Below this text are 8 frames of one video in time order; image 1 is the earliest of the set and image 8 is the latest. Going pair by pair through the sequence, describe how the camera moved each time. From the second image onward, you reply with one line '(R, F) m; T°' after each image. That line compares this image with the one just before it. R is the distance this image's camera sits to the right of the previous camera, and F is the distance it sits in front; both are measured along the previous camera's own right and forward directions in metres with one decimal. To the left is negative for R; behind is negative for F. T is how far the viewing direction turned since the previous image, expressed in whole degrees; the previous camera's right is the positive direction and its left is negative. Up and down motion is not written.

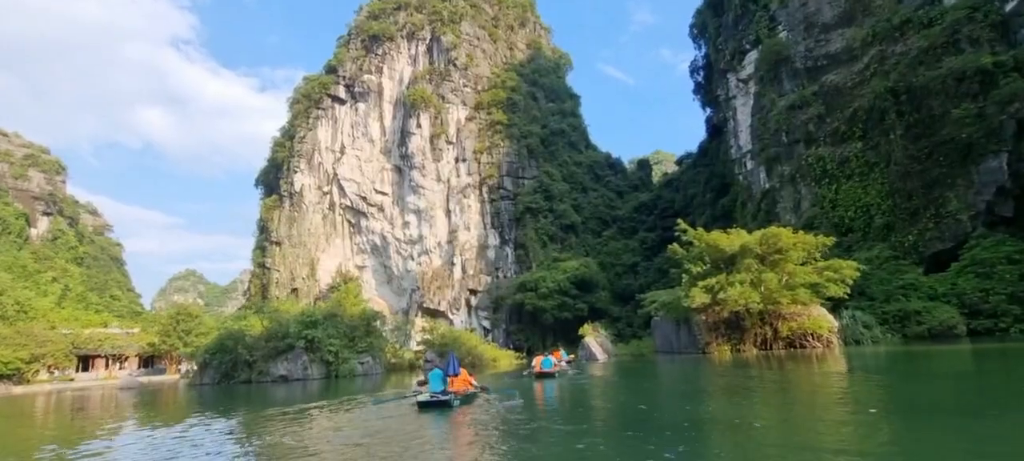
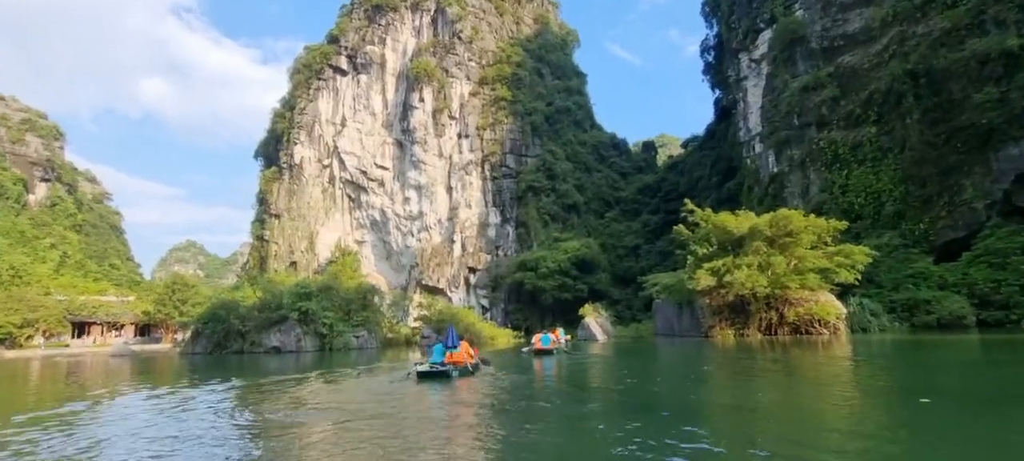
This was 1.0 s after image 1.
(0.0, +0.3) m; 0°
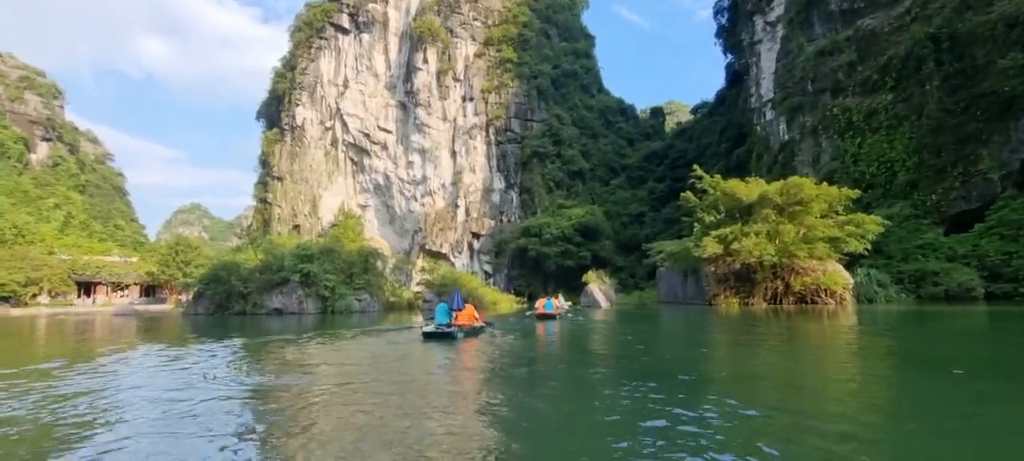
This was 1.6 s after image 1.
(0.0, +0.2) m; 0°
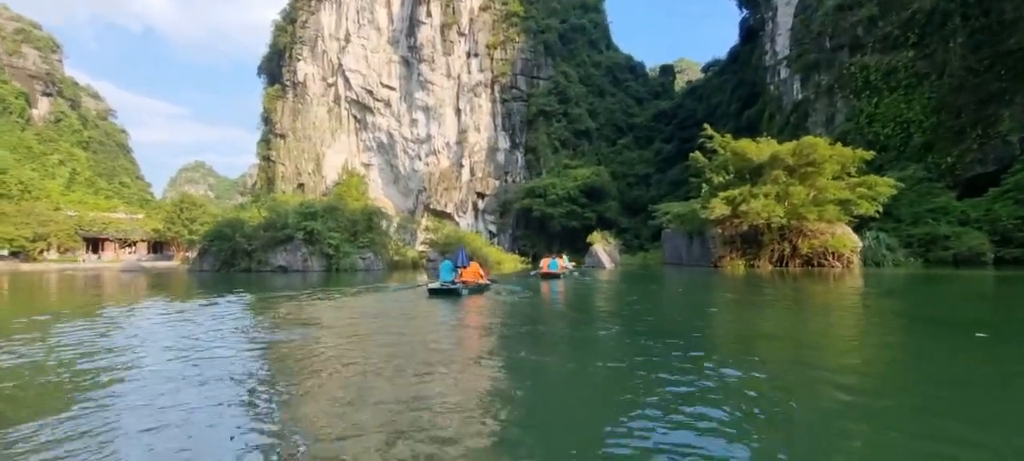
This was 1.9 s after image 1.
(0.0, +0.1) m; 0°
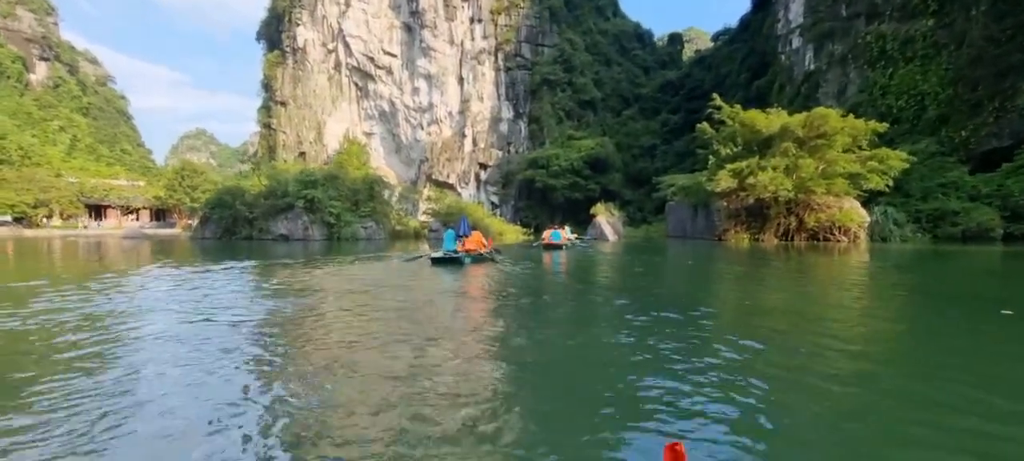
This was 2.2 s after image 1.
(0.0, +0.2) m; 0°
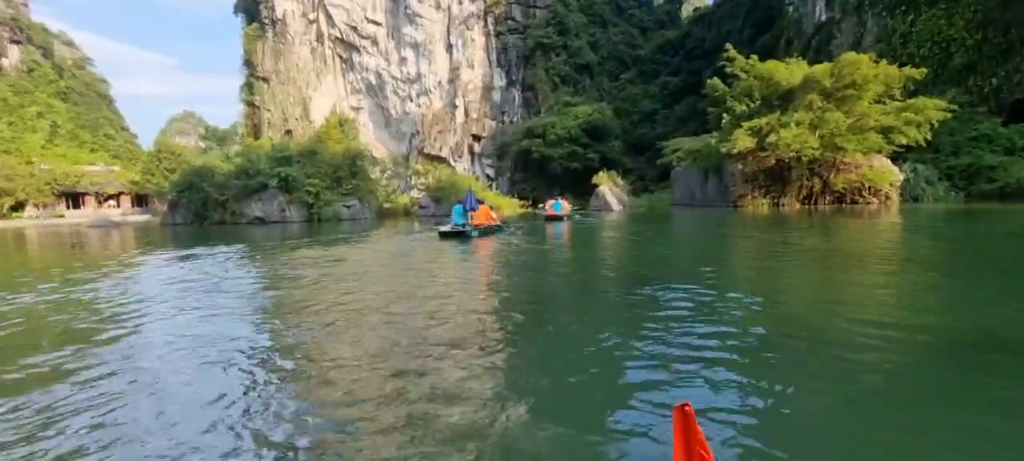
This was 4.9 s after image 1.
(0.0, +1.2) m; 0°
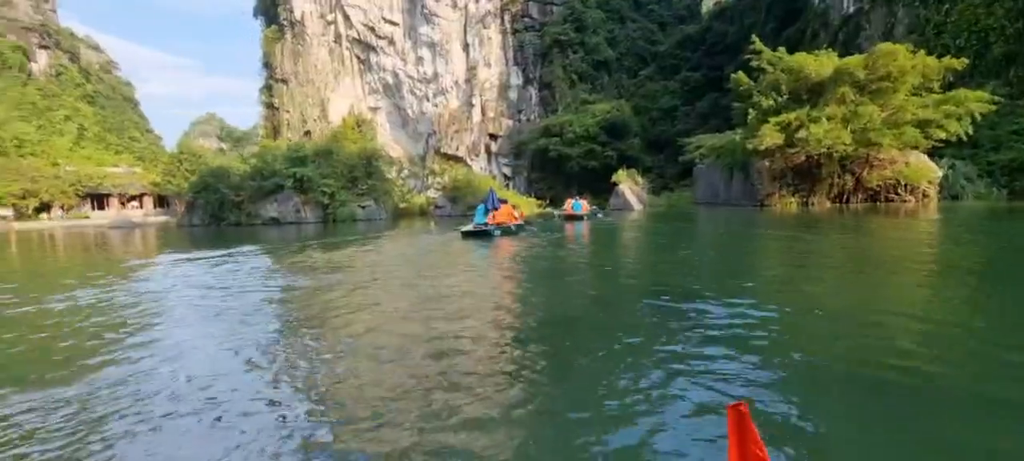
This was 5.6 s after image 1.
(0.0, +0.4) m; -2°
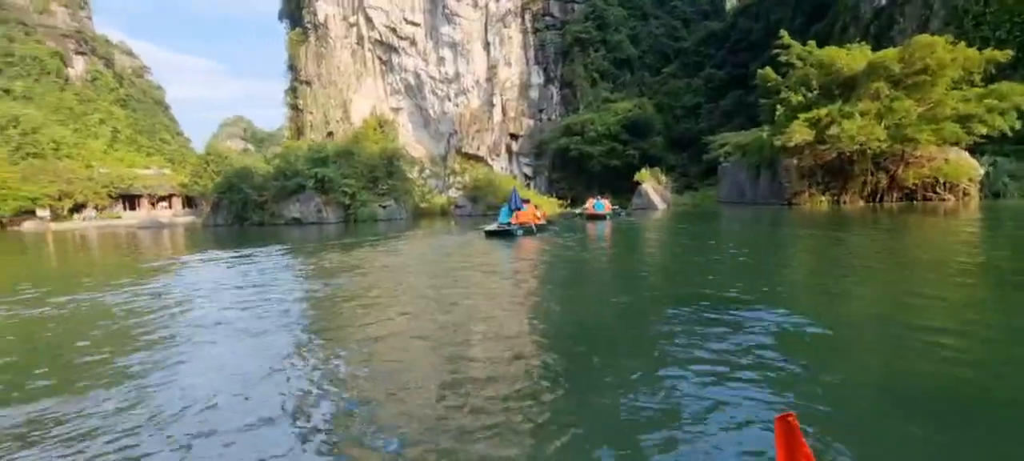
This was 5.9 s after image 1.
(0.0, +0.3) m; -2°
